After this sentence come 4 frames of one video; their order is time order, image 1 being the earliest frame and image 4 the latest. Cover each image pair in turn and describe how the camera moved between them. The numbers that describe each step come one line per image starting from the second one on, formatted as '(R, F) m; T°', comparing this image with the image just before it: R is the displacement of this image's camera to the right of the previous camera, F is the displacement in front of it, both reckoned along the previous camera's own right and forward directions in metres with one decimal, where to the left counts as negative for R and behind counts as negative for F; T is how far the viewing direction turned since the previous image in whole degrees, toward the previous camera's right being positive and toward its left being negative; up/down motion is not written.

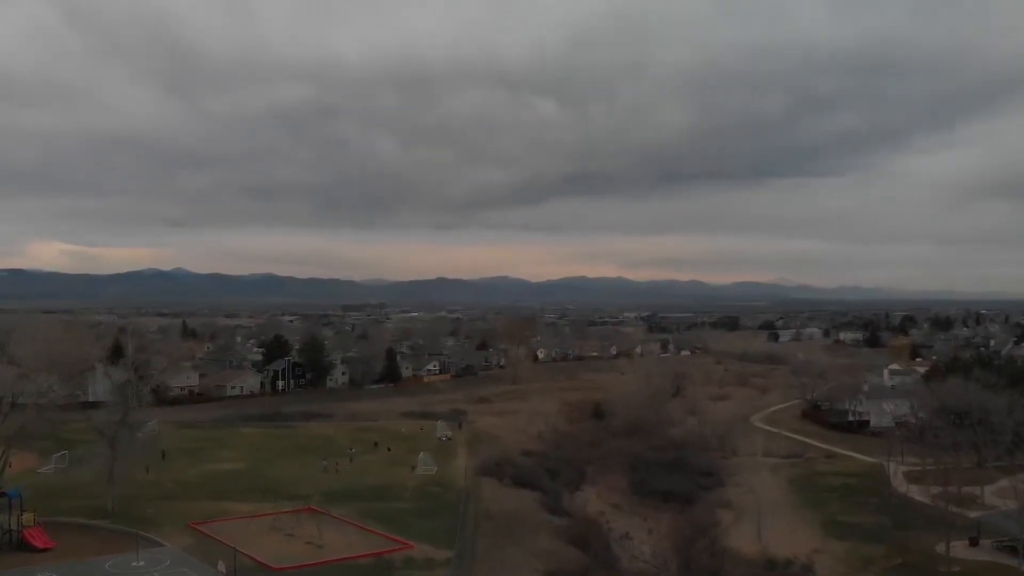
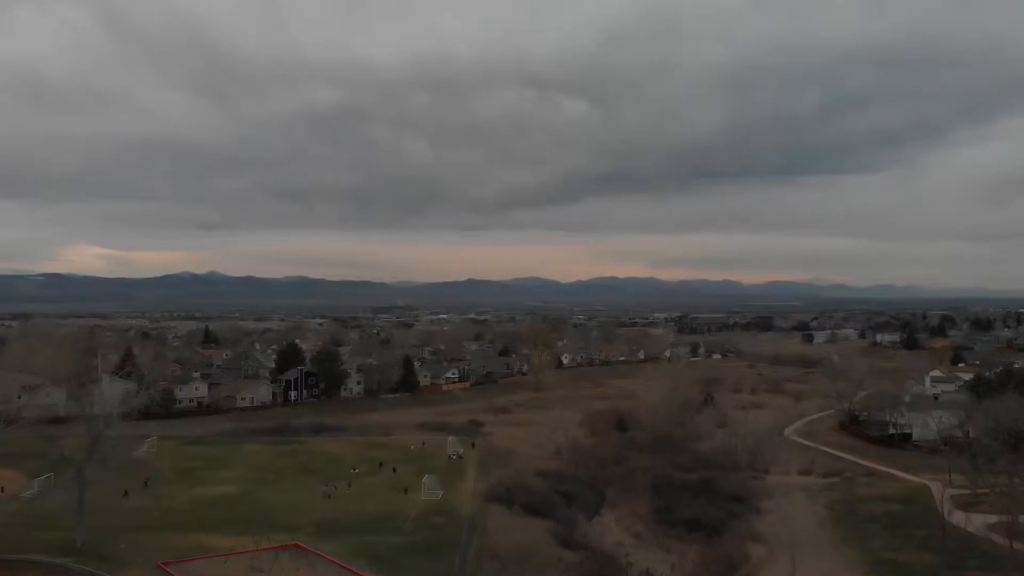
(+0.4, +1.4) m; -2°
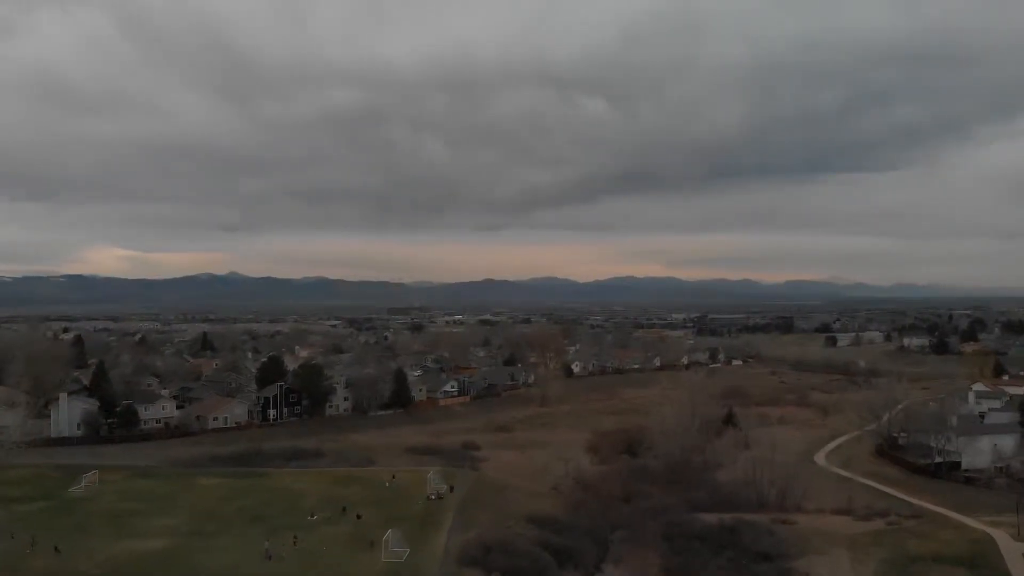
(+0.7, +2.9) m; -1°
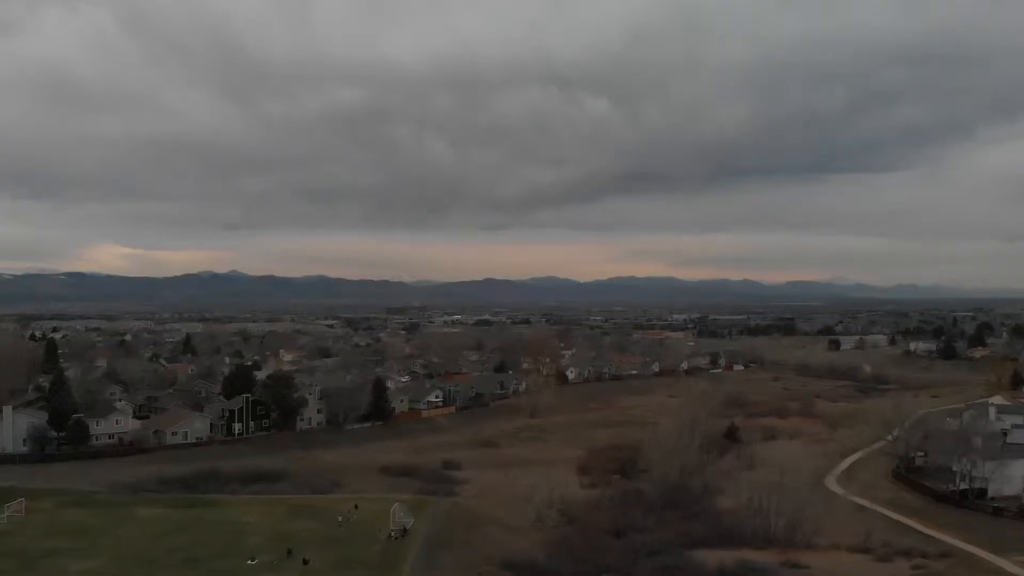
(+0.5, +2.2) m; 0°
